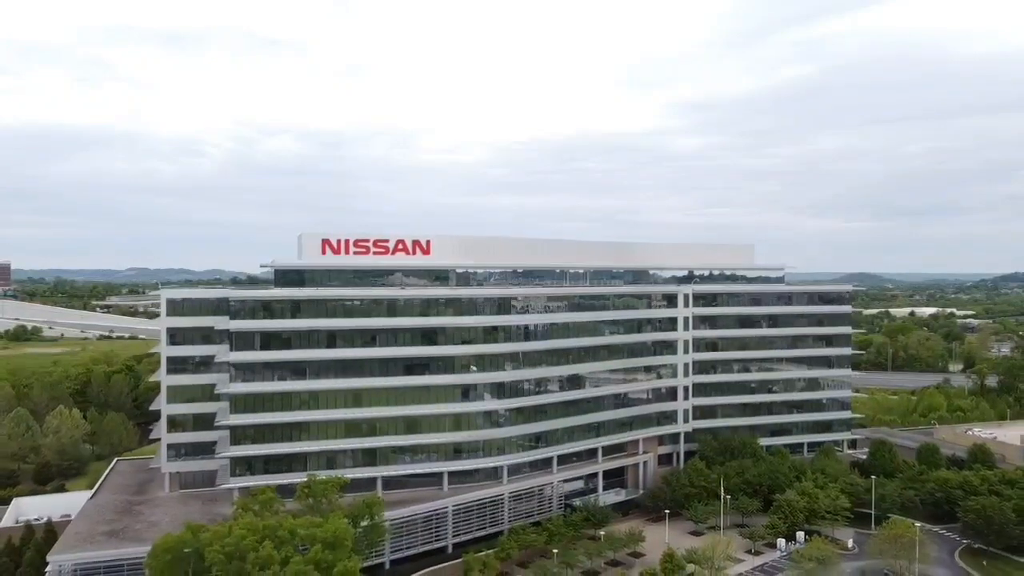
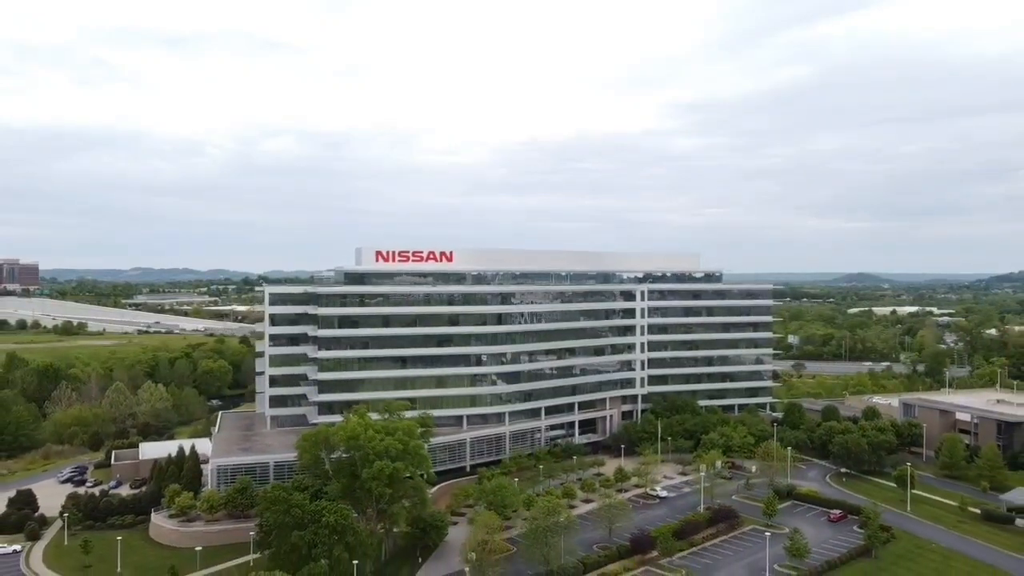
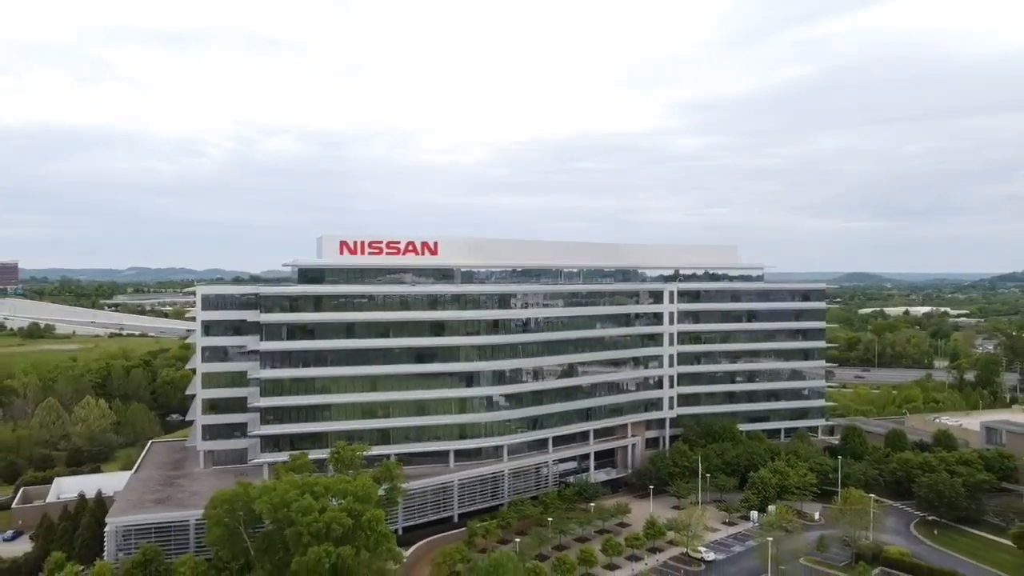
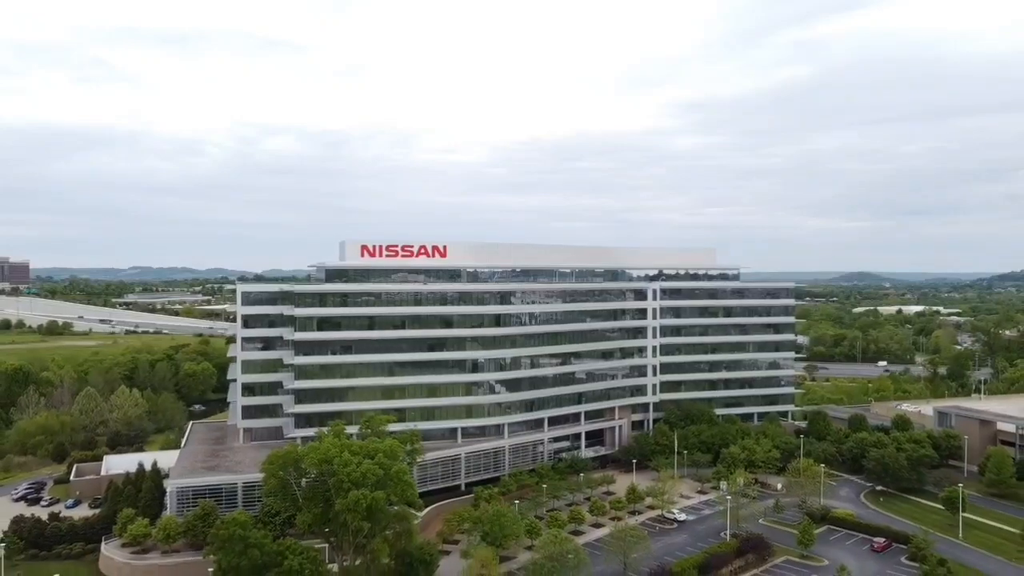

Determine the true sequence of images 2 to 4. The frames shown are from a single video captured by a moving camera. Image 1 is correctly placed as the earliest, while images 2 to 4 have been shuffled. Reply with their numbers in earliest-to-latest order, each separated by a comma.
3, 4, 2
